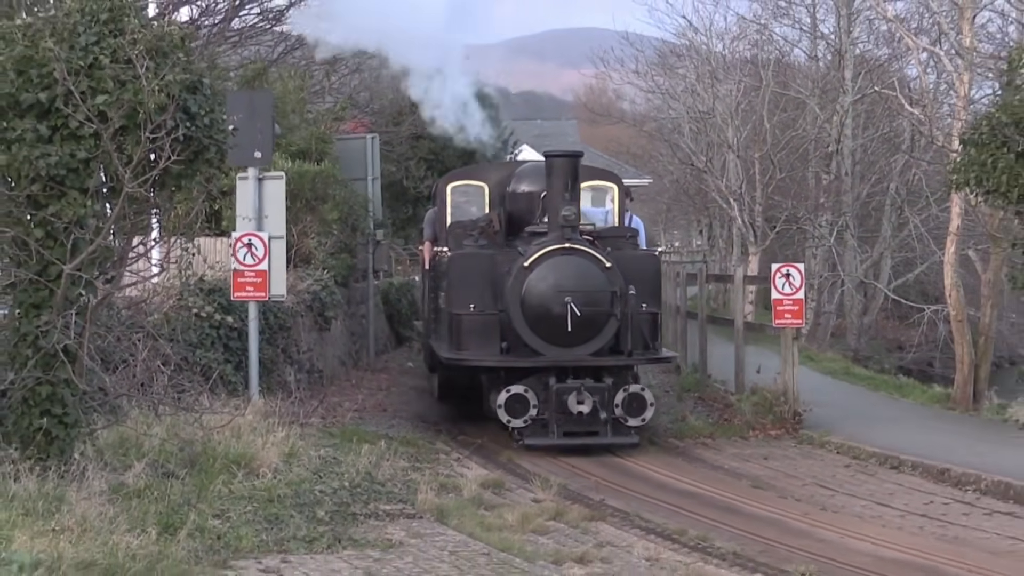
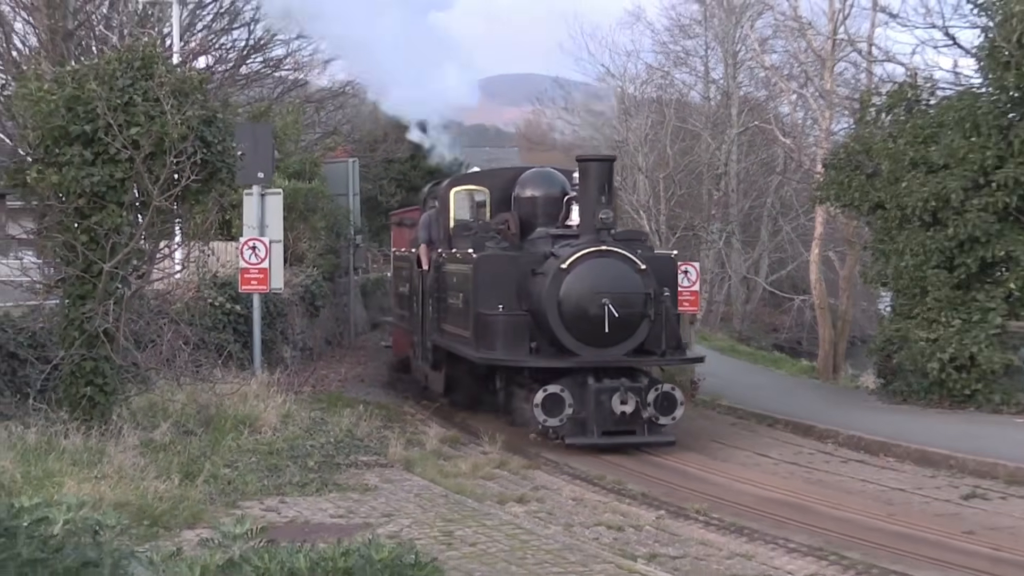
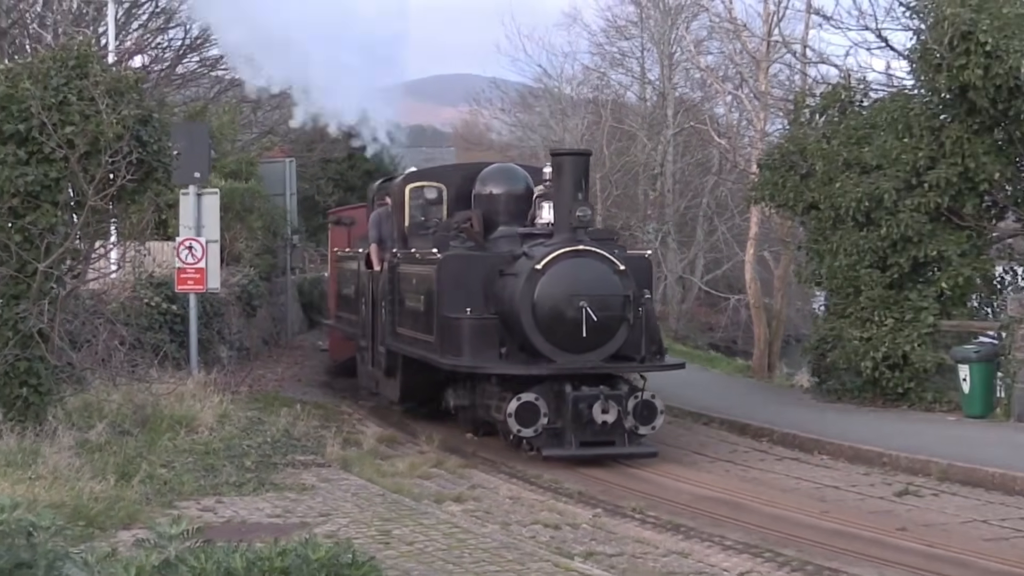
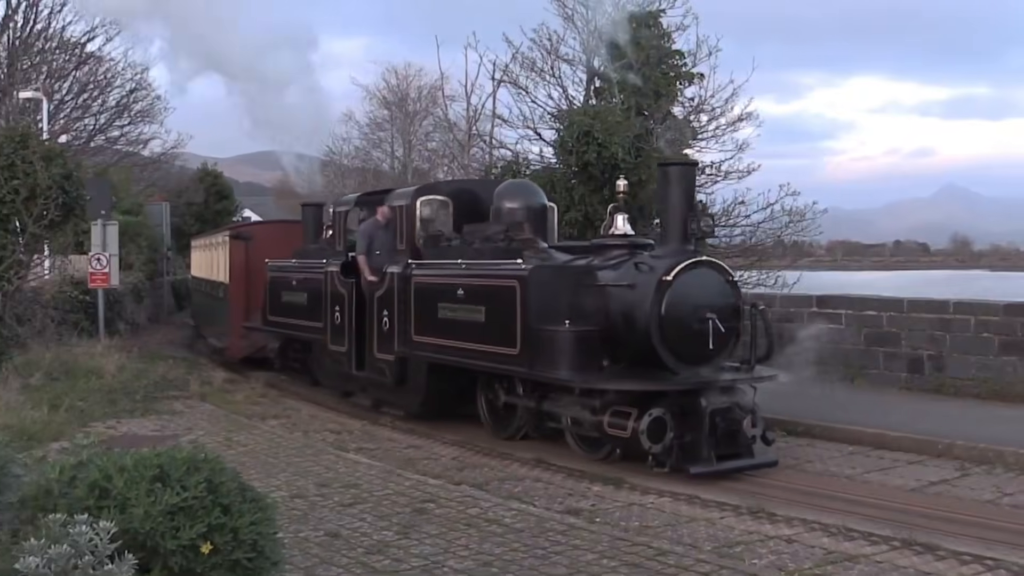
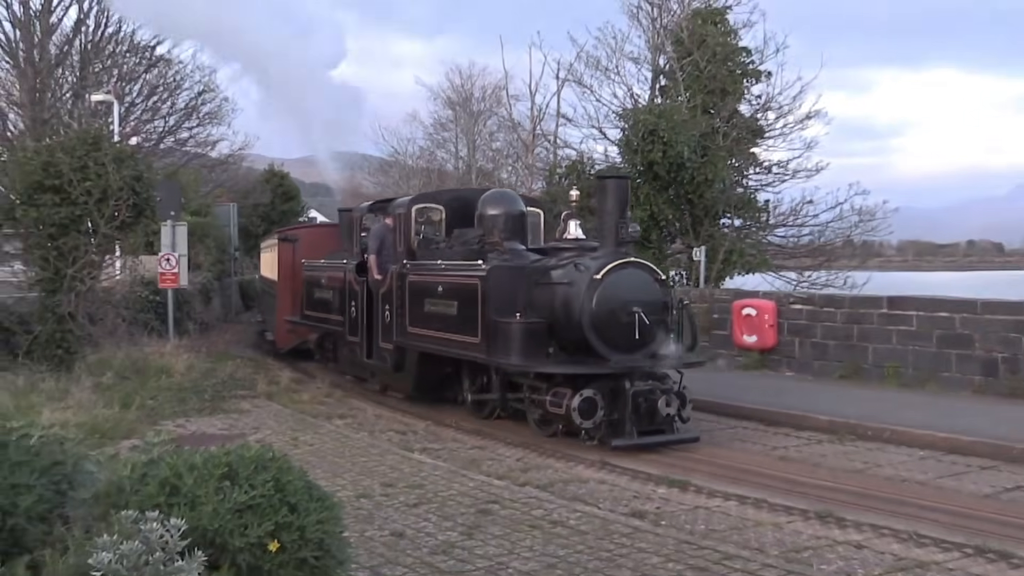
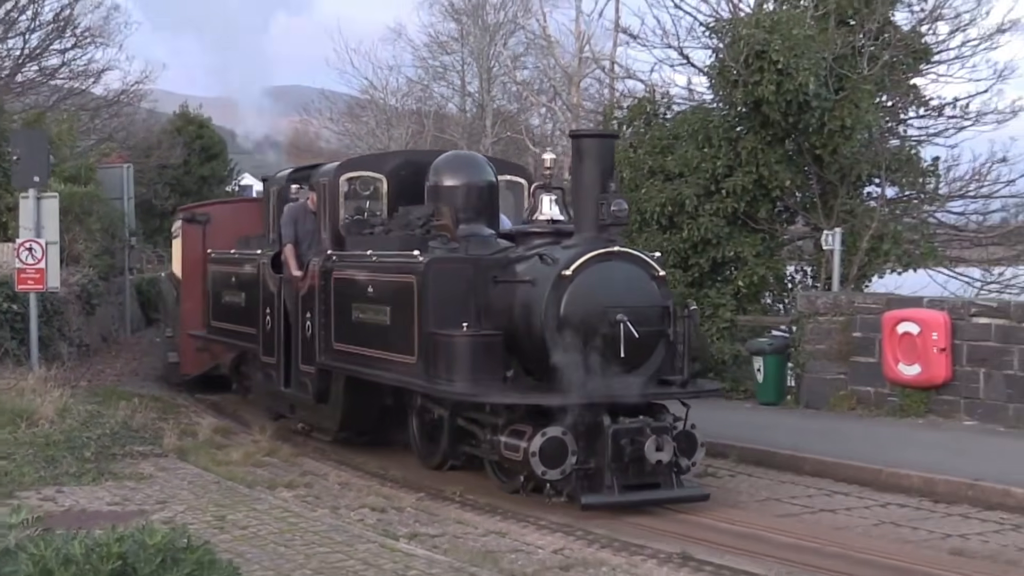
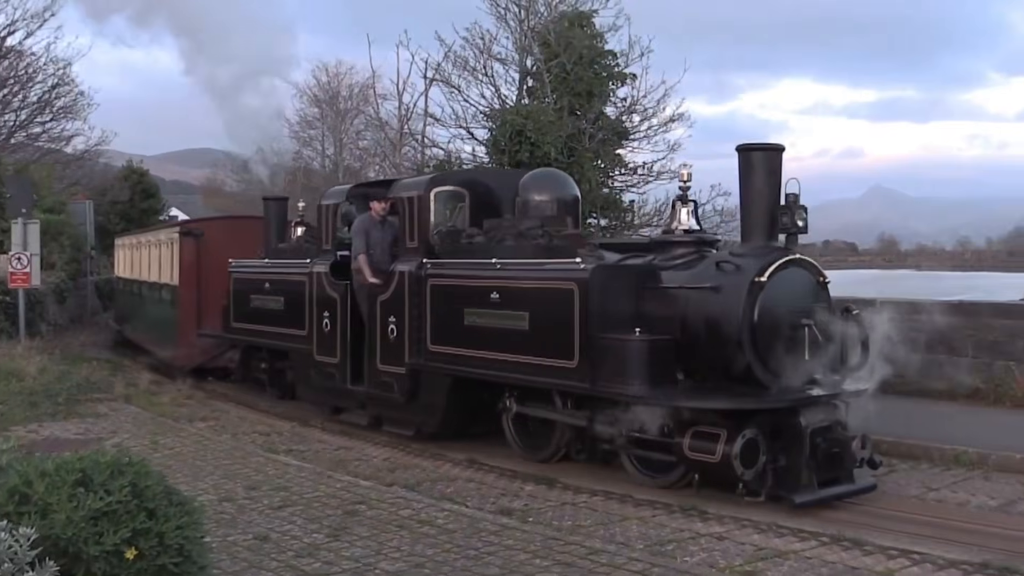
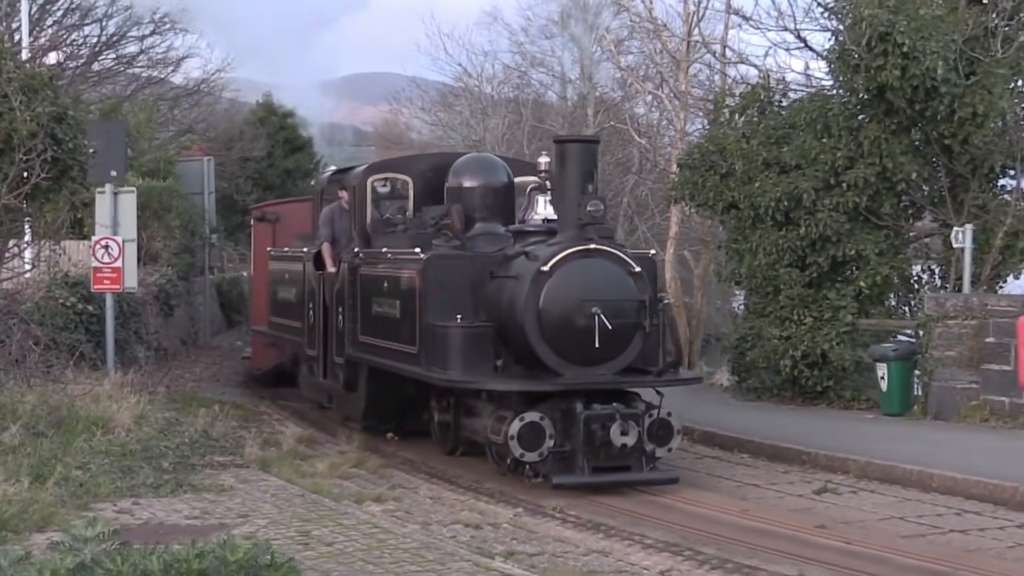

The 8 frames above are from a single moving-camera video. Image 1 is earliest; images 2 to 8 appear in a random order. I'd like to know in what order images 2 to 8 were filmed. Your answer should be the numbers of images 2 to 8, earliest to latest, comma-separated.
2, 3, 8, 6, 5, 4, 7
